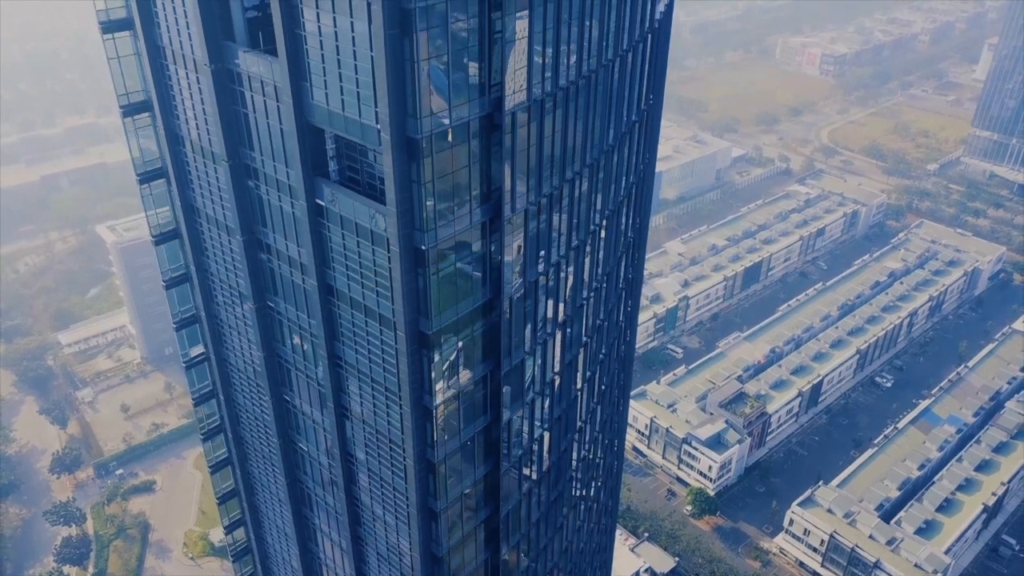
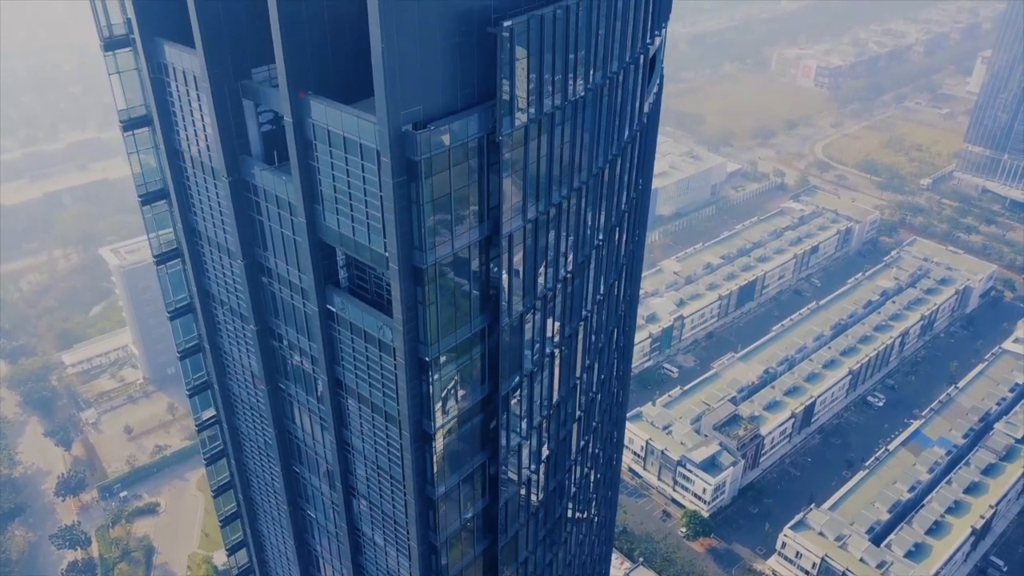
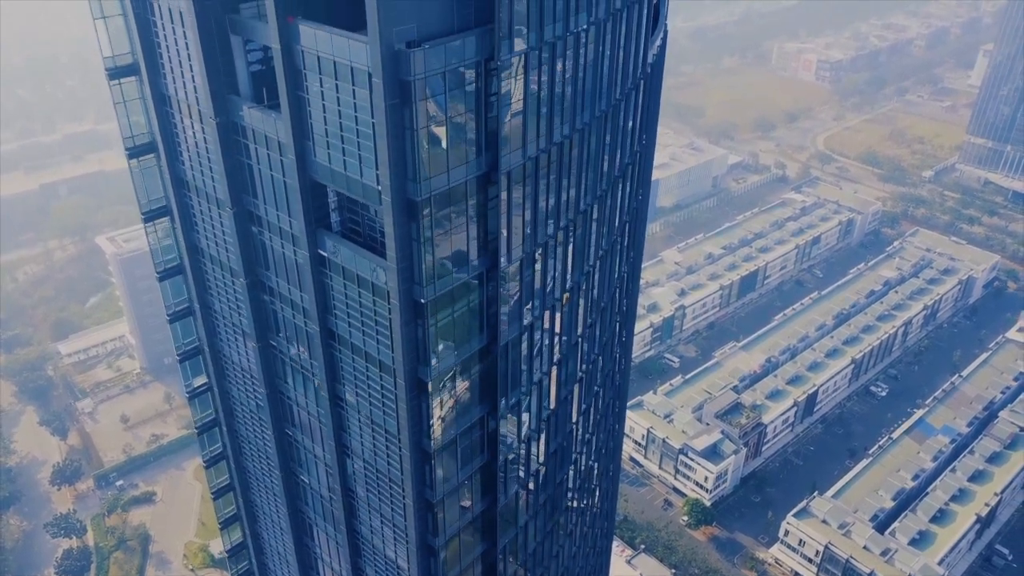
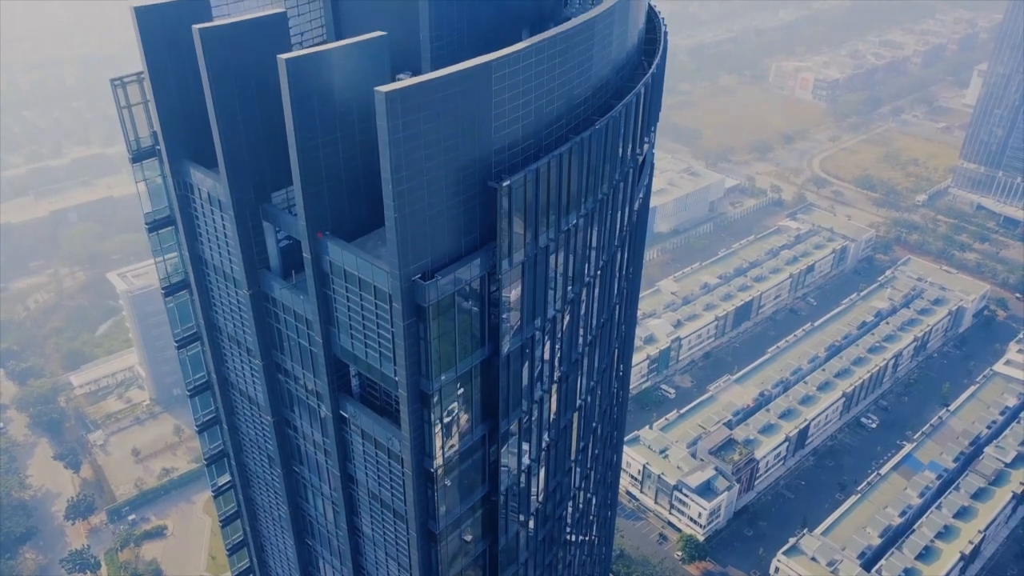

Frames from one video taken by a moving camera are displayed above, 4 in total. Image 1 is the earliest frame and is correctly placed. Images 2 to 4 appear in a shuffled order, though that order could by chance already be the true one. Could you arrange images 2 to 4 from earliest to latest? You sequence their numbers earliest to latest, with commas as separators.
3, 2, 4
